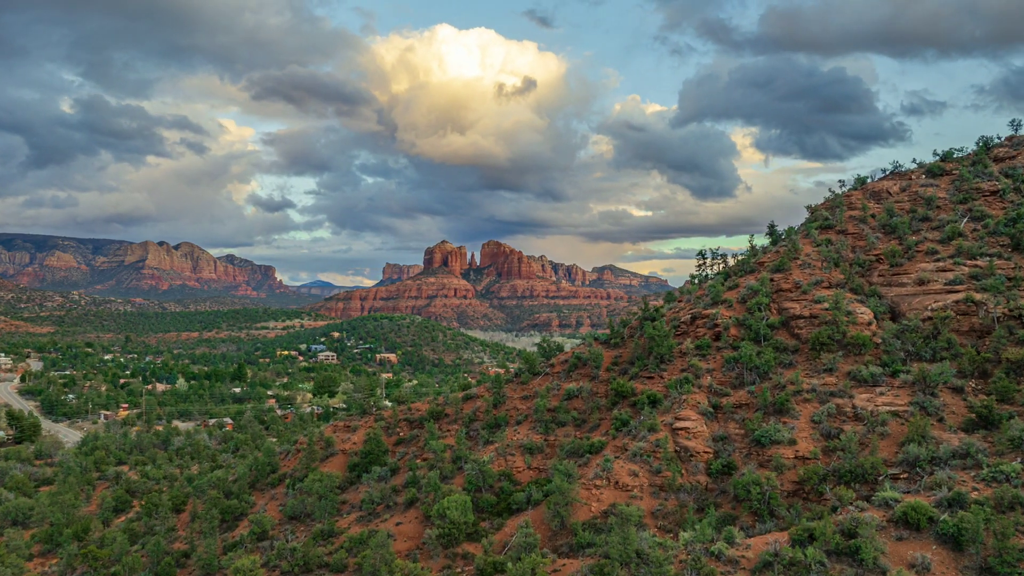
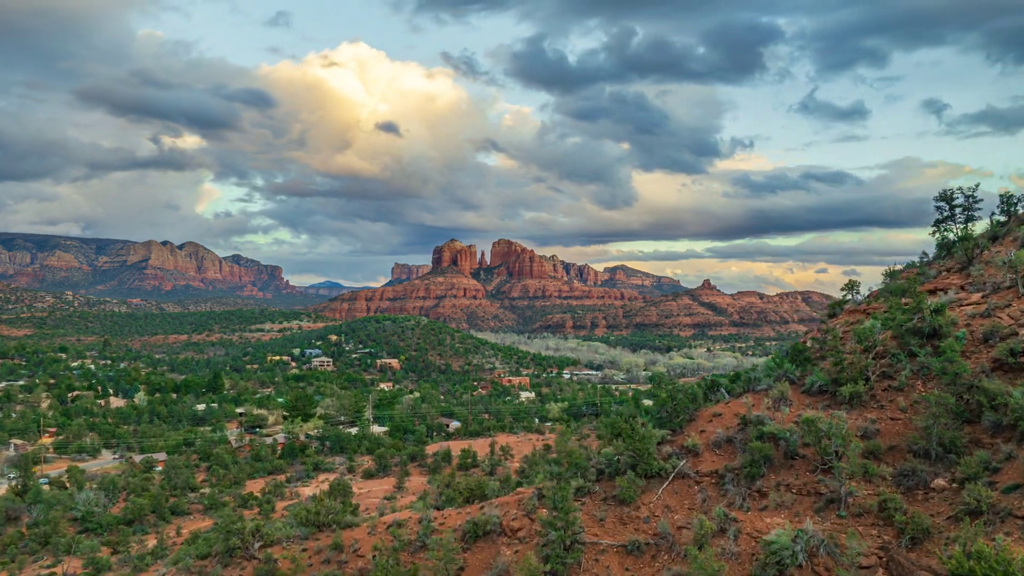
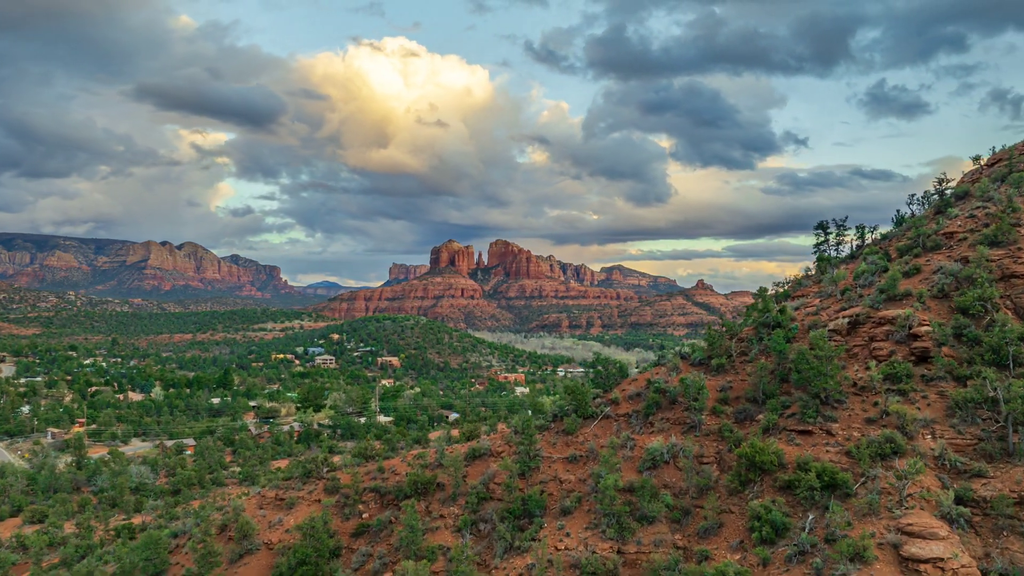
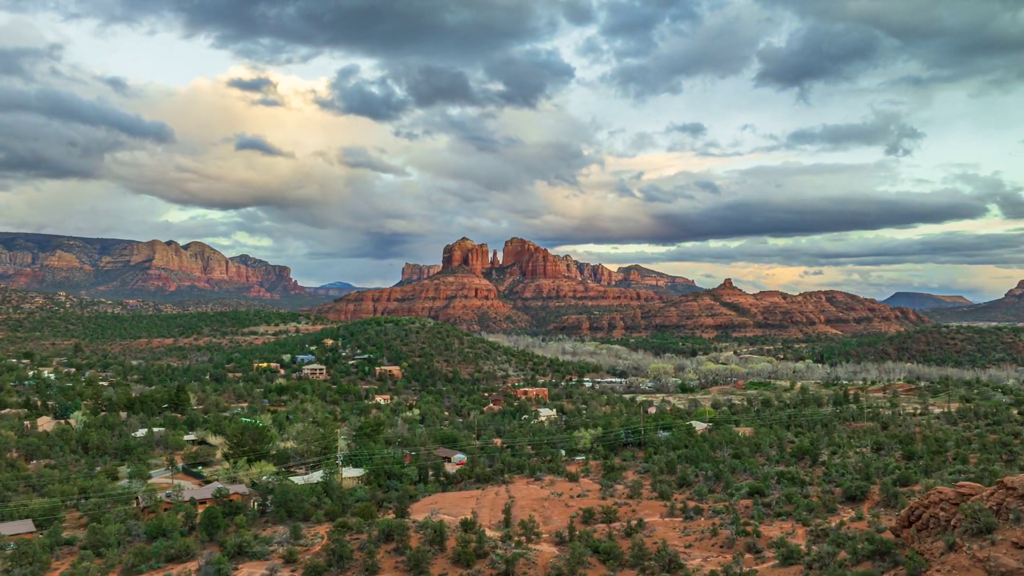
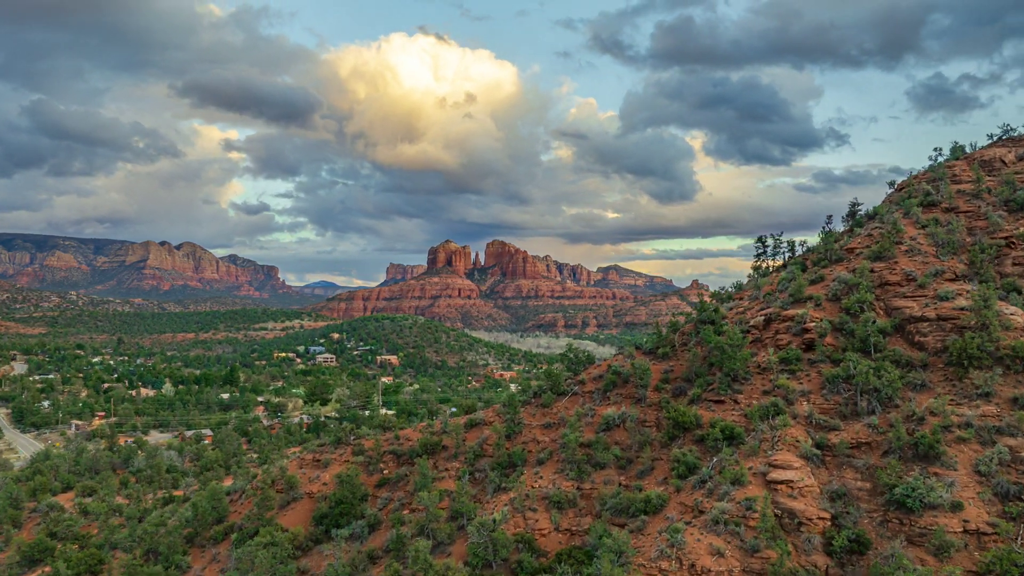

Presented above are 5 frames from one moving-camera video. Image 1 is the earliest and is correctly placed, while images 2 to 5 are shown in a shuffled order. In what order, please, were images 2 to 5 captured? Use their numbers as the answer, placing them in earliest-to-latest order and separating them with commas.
5, 3, 2, 4
